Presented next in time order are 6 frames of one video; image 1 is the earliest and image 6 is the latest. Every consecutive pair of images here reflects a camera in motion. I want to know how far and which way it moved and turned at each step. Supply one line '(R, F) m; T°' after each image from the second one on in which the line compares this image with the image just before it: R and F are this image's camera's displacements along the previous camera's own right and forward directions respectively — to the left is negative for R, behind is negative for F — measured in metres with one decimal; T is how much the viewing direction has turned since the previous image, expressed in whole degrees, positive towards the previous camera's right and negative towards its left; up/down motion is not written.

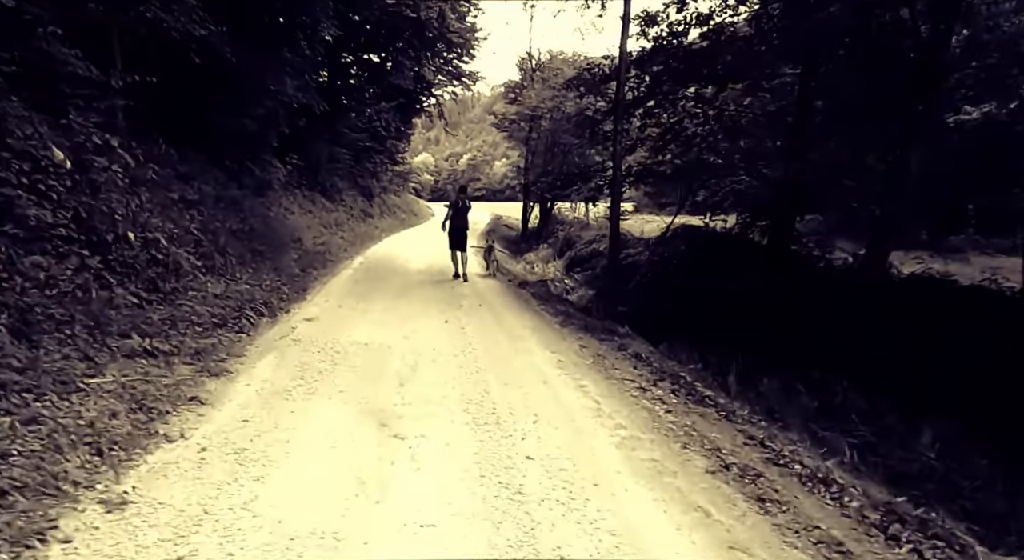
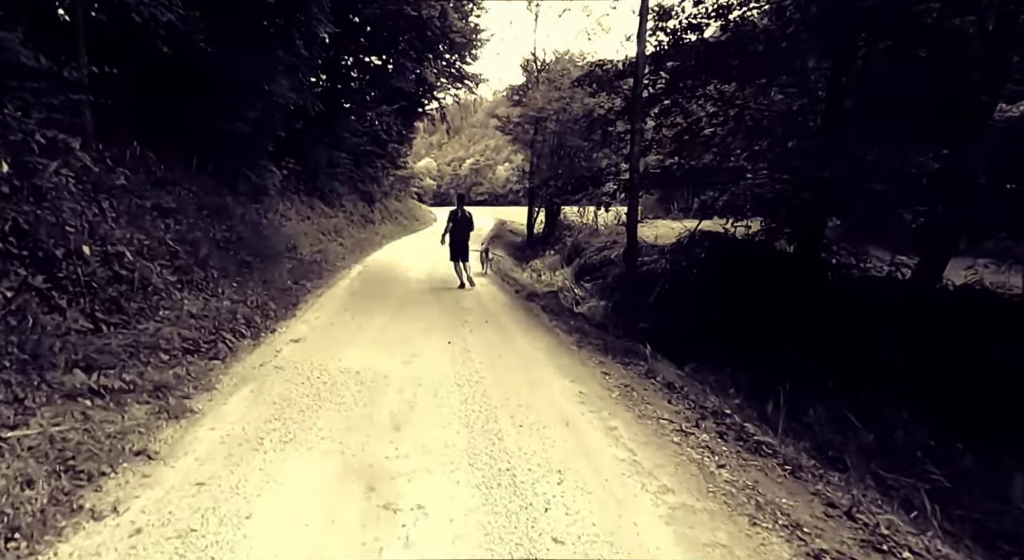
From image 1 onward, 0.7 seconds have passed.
(-0.1, +0.8) m; 0°
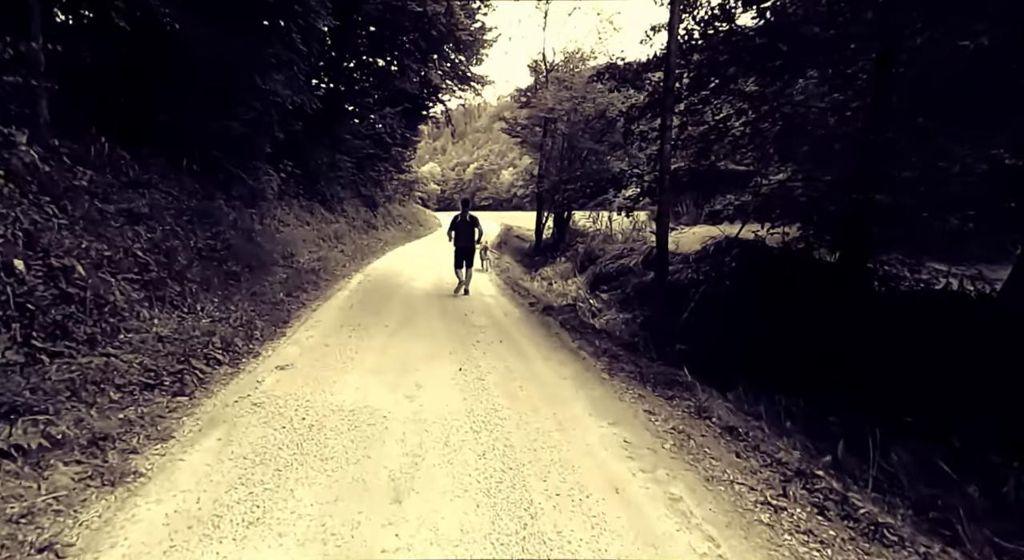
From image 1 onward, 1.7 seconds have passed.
(-0.2, +1.0) m; 0°
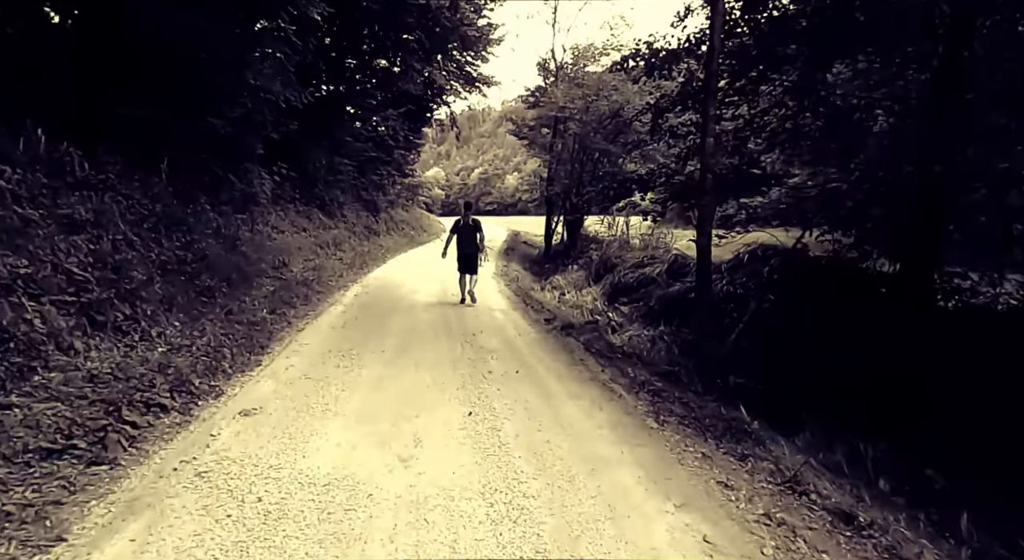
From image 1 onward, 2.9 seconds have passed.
(-0.2, +1.2) m; 0°
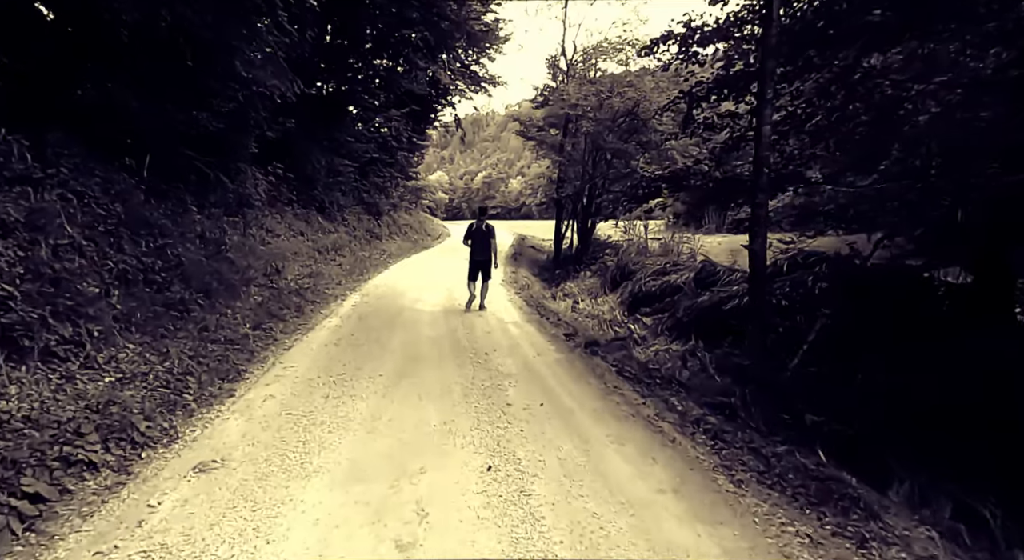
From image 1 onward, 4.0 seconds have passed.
(-0.2, +1.1) m; 0°
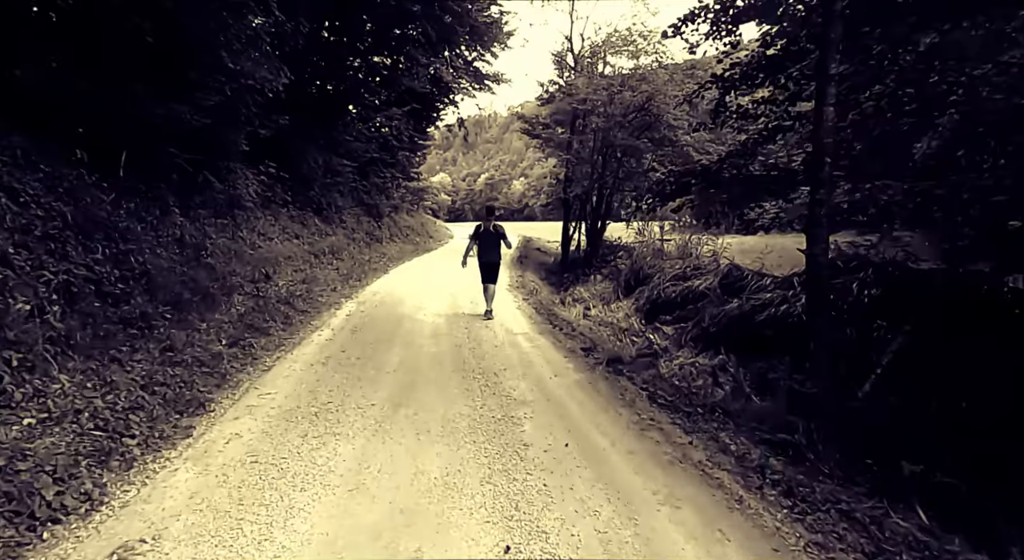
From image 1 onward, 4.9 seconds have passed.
(-0.1, +1.0) m; 0°
